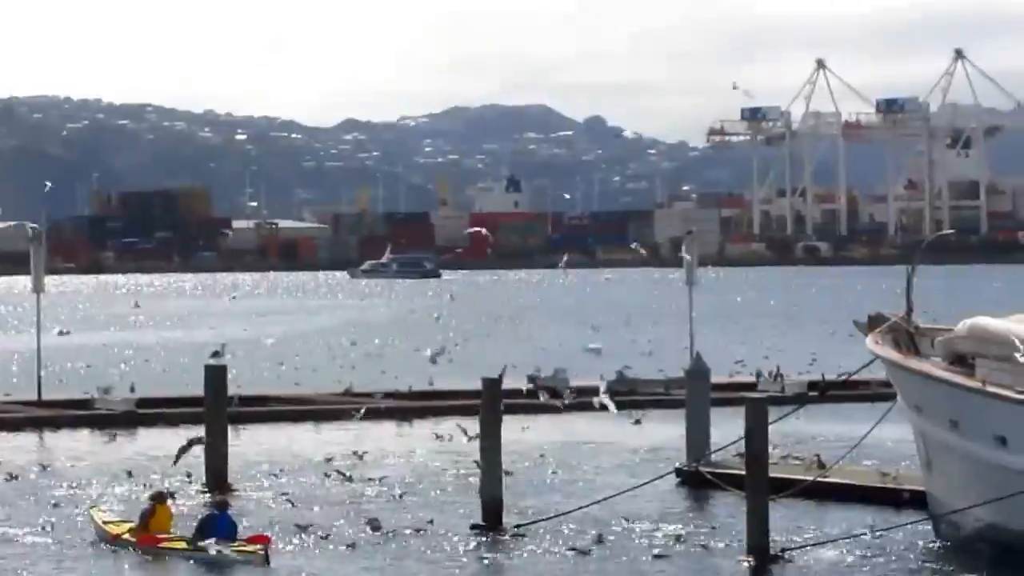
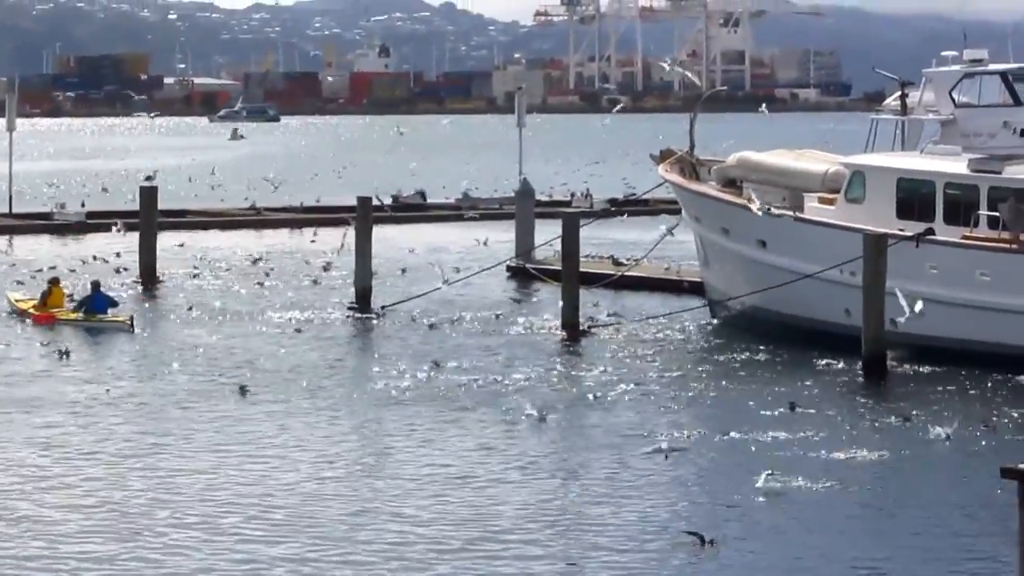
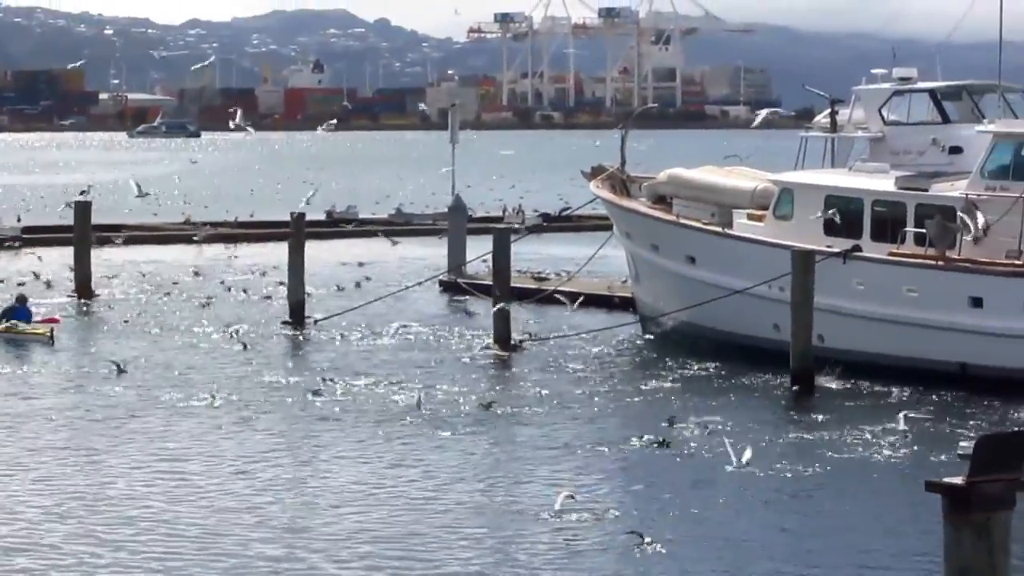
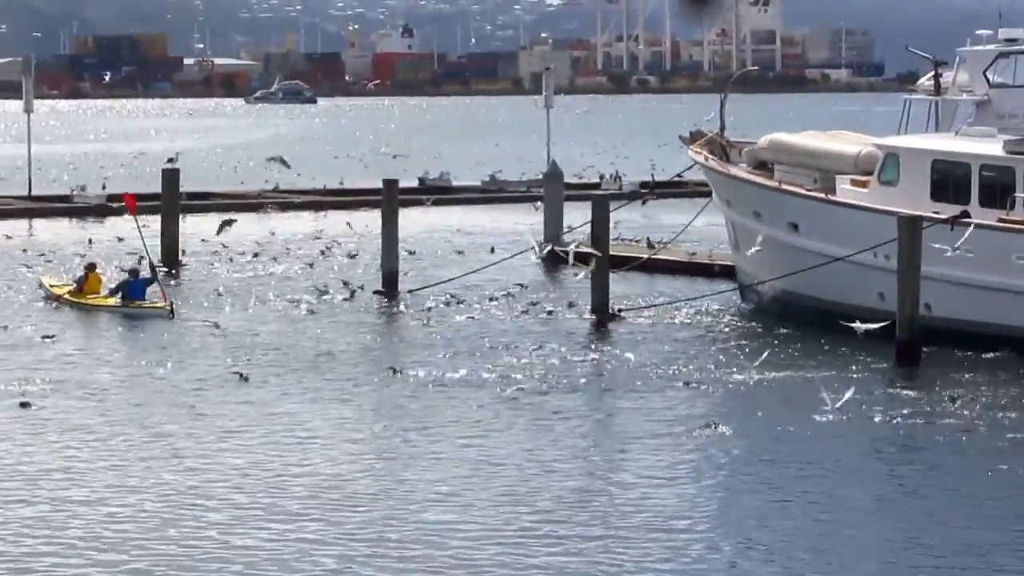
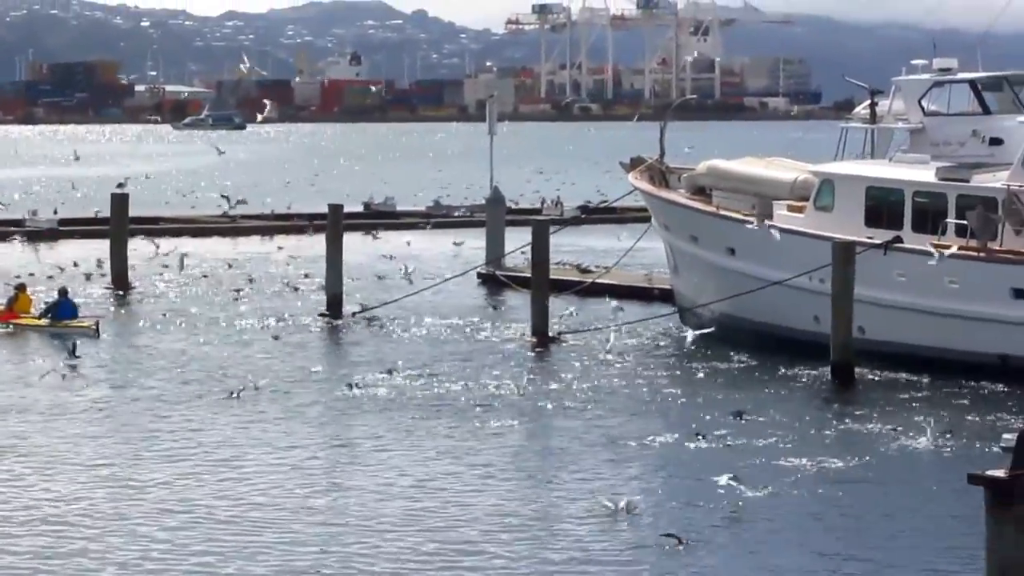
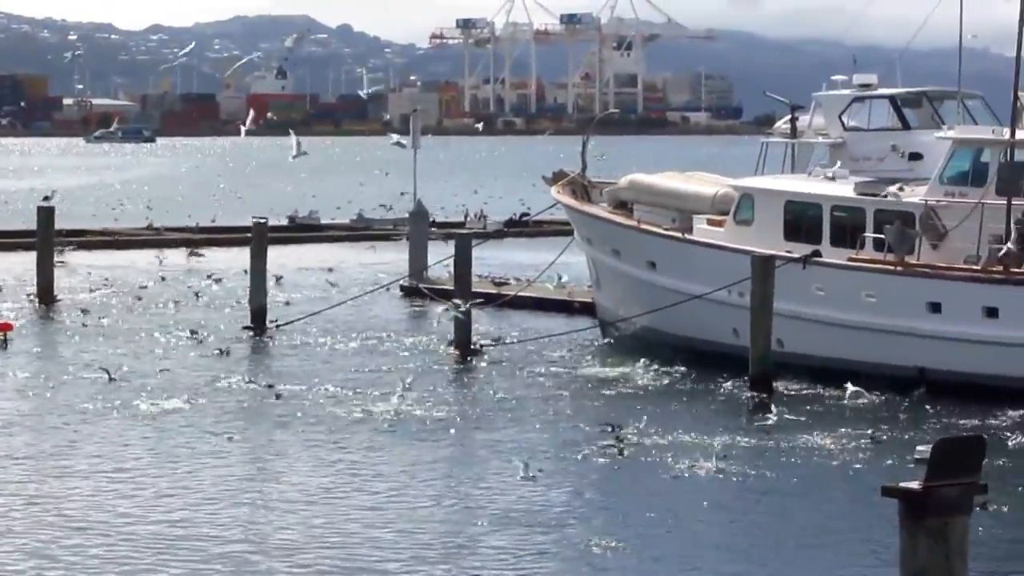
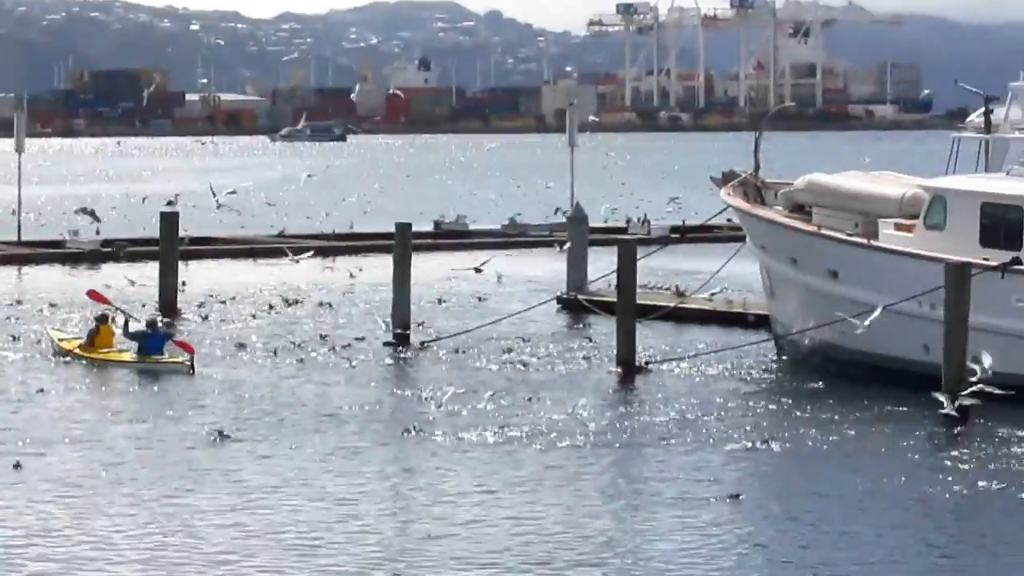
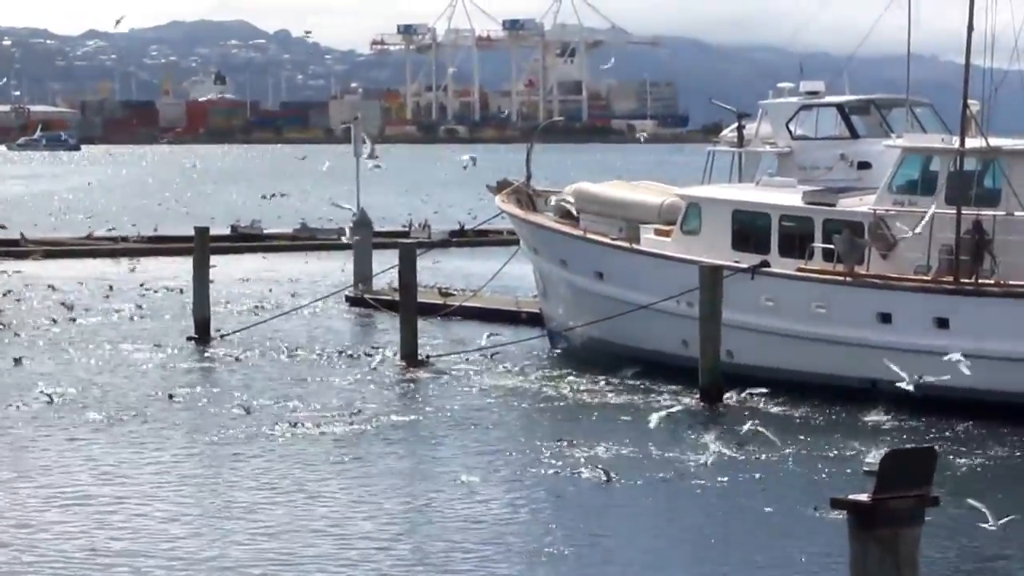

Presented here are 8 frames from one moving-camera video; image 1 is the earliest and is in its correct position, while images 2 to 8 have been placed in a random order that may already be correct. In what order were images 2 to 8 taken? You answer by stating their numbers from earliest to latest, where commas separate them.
7, 4, 2, 5, 3, 6, 8
